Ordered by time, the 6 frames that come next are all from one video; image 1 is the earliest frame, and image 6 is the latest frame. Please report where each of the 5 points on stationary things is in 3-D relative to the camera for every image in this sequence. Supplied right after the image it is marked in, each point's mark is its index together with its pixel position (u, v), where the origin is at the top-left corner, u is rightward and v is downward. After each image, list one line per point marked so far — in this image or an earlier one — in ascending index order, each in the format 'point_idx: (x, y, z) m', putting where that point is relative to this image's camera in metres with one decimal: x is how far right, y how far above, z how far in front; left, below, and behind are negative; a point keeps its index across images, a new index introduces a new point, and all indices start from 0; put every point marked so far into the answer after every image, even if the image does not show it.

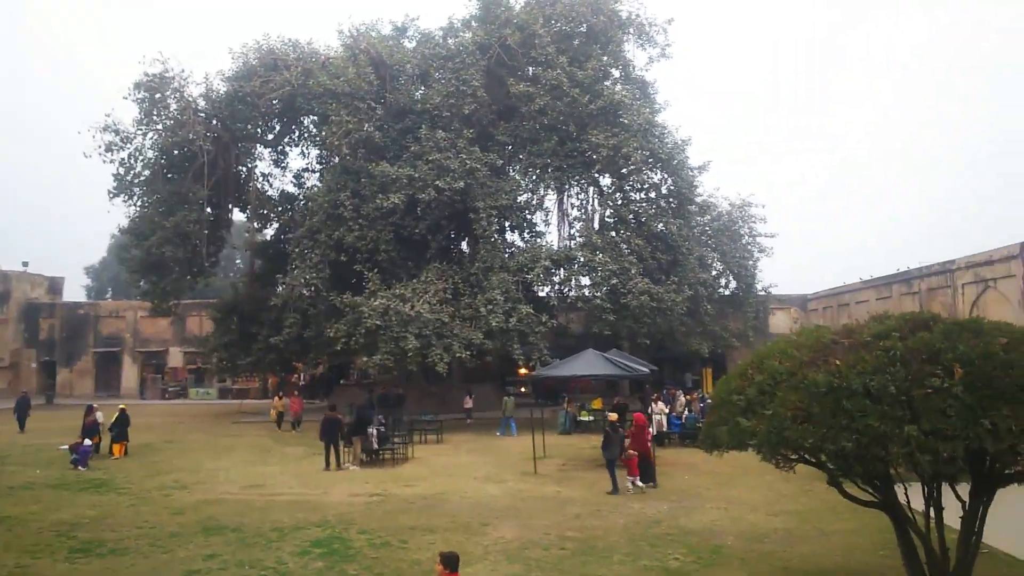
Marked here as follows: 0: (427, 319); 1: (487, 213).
0: (-1.9, -0.7, +18.0) m
1: (-0.5, +1.8, +18.7) m
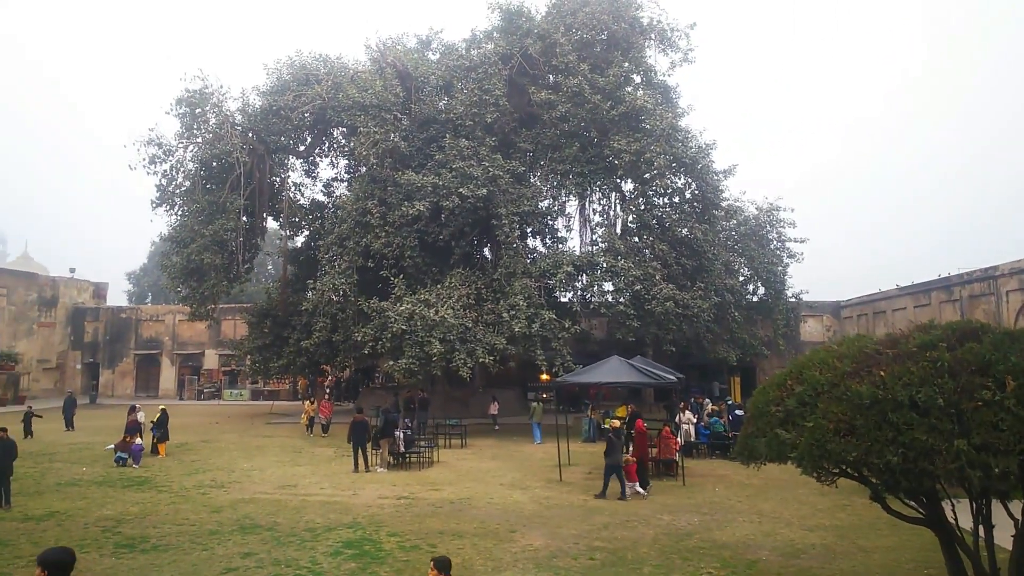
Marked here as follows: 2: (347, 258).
0: (-1.5, -0.9, +18.3) m
1: (0.0, +1.7, +18.9) m
2: (-4.2, +0.8, +19.7) m
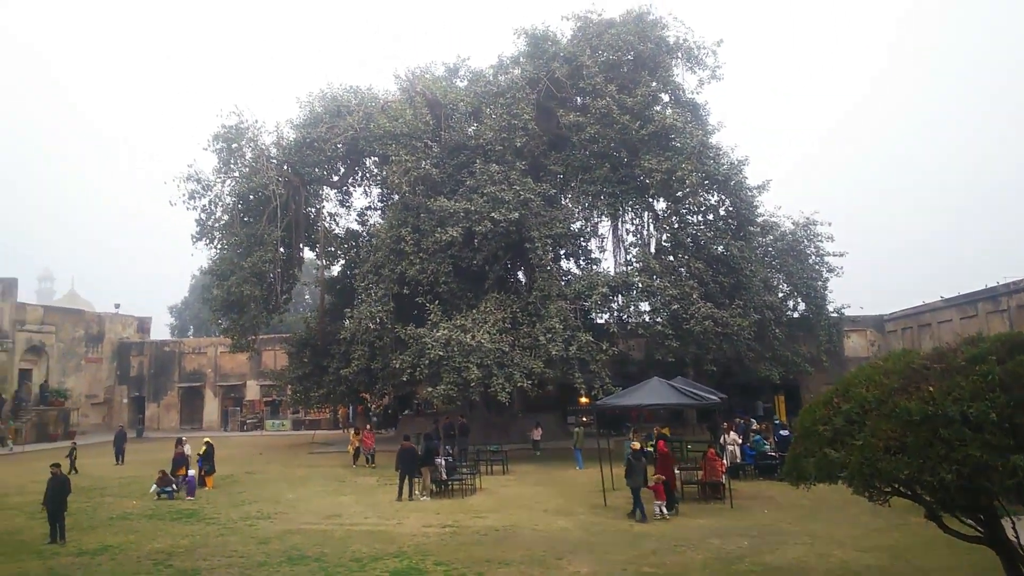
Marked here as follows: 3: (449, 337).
0: (-0.6, -1.4, +18.3) m
1: (+0.8, +1.1, +18.9) m
2: (-3.4, +0.1, +19.8) m
3: (-1.5, -1.2, +18.6) m
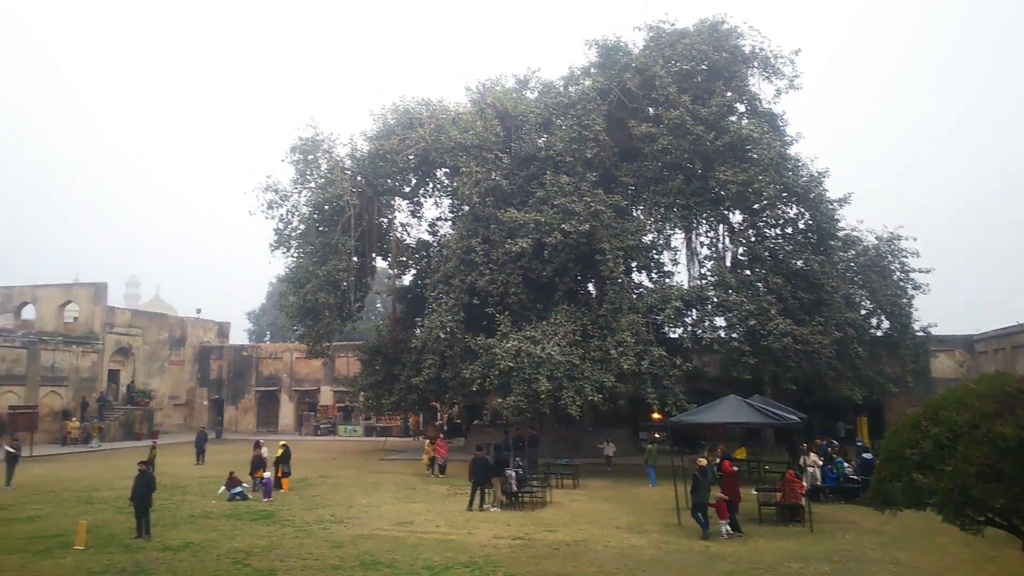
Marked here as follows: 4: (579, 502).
0: (+1.1, -1.7, +18.3) m
1: (+2.5, +0.8, +18.8) m
2: (-1.5, -0.2, +20.0) m
3: (+0.2, -1.5, +18.6) m
4: (+1.5, -5.0, +18.1) m
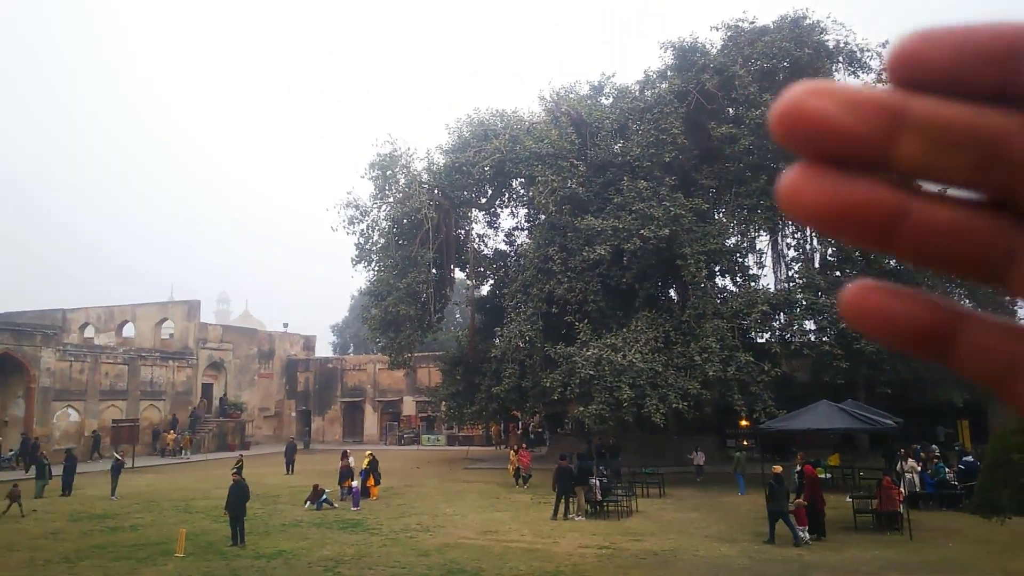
0: (+3.0, -1.9, +18.0) m
1: (+4.4, +0.7, +18.4) m
2: (+0.5, -0.4, +20.0) m
3: (+2.1, -1.6, +18.4) m
4: (+3.5, -5.1, +17.7) m
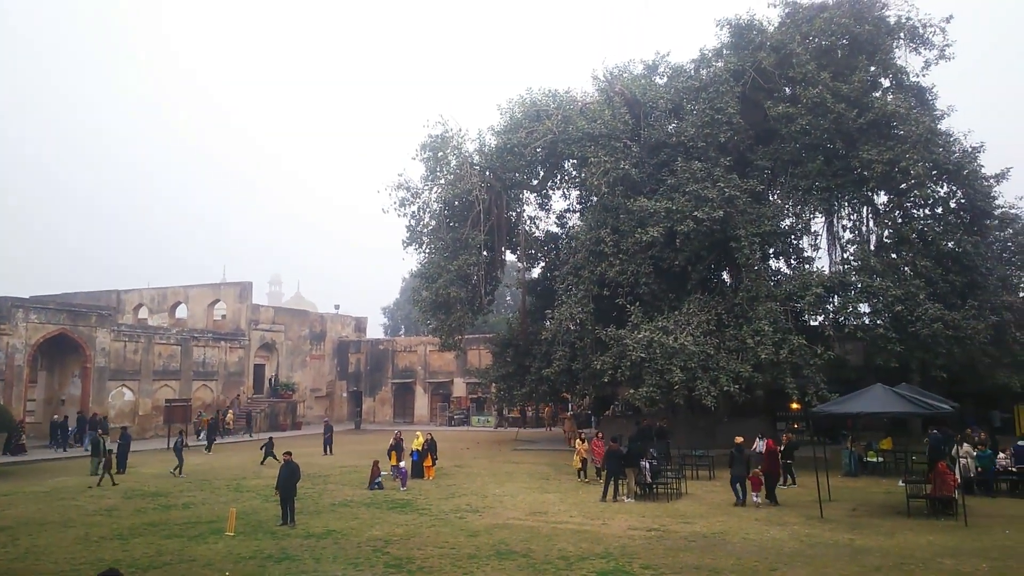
0: (+4.2, -1.4, +17.9) m
1: (+5.7, +1.1, +18.2) m
2: (+1.8, 0.0, +19.9) m
3: (+3.4, -1.2, +18.3) m
4: (+4.7, -4.7, +17.6) m
